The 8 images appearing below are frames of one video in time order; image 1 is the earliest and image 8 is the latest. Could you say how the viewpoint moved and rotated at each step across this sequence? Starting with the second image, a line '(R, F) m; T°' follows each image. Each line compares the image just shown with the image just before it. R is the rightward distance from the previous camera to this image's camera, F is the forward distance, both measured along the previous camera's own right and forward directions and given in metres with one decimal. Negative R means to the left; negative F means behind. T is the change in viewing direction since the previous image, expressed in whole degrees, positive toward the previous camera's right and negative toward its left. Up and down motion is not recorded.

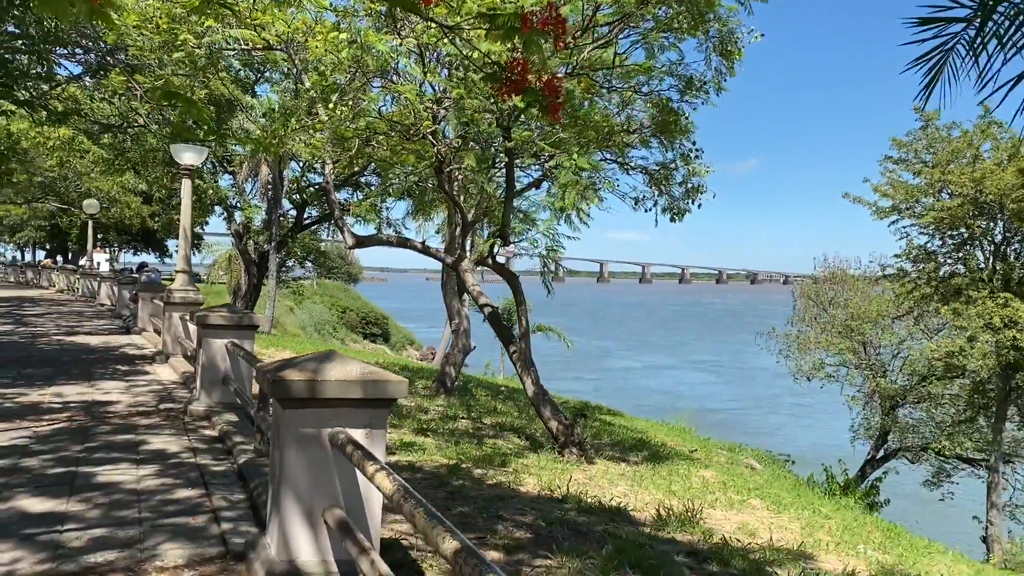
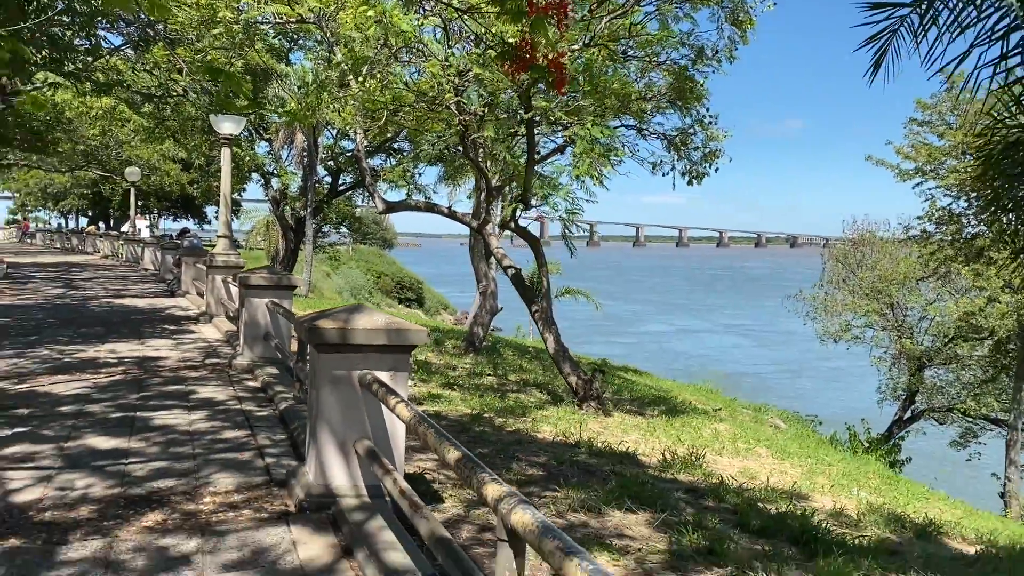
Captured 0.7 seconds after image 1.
(+0.1, -0.5) m; -2°
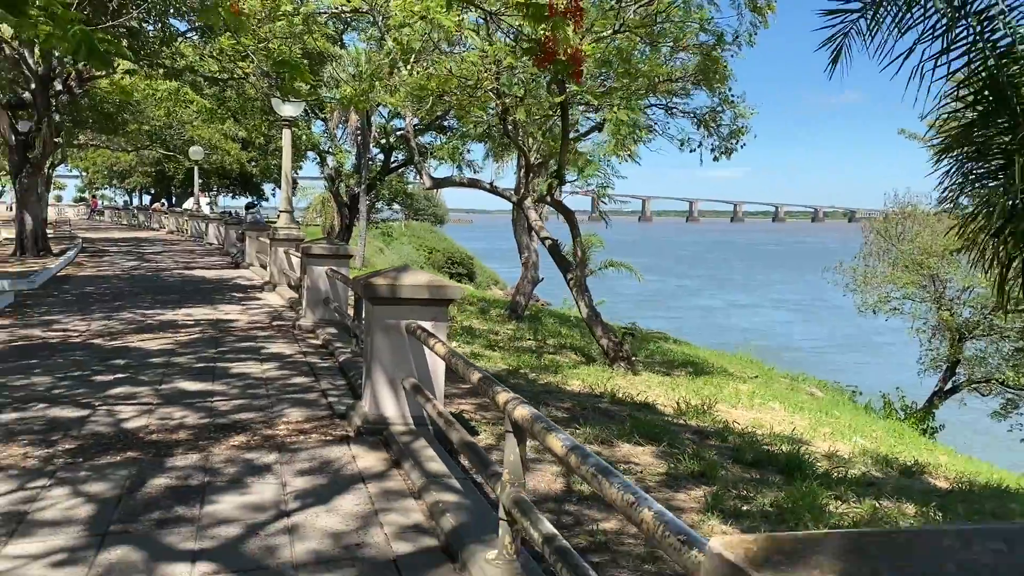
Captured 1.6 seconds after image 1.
(+0.2, -0.8) m; -3°
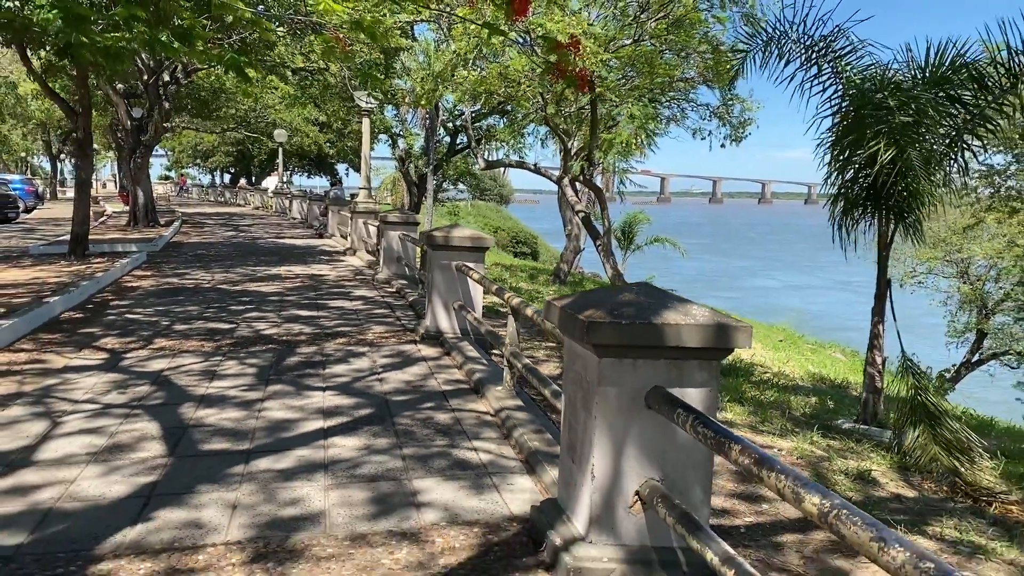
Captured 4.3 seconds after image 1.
(+0.4, -2.3) m; -4°
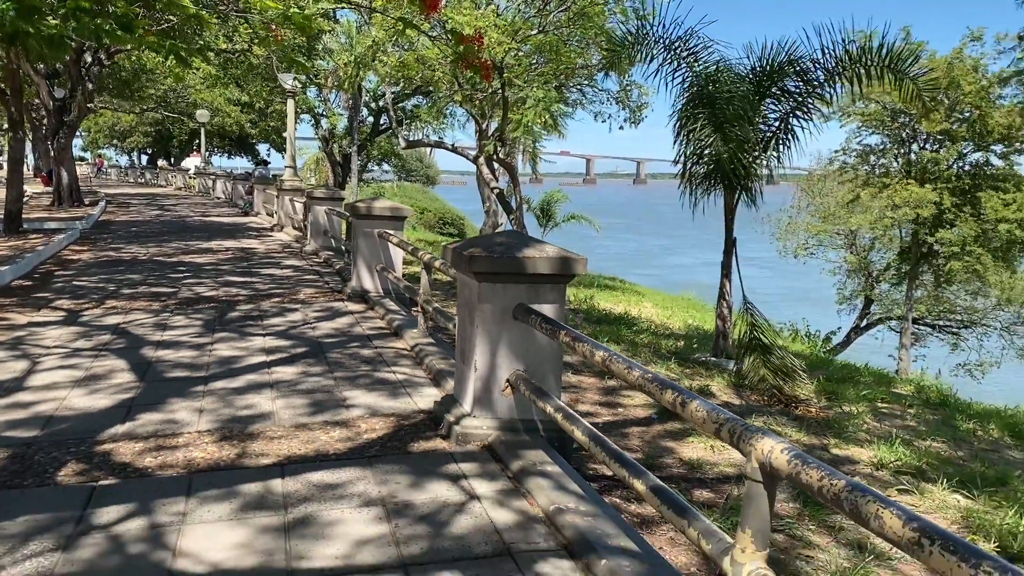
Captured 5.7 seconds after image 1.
(+0.1, -1.2) m; +5°
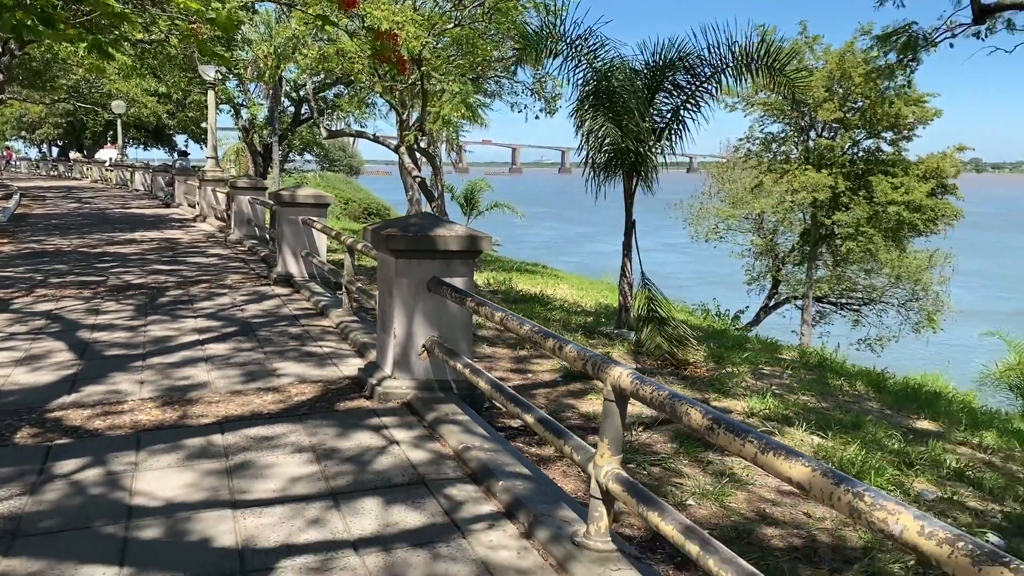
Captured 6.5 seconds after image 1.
(+0.1, -0.6) m; +5°
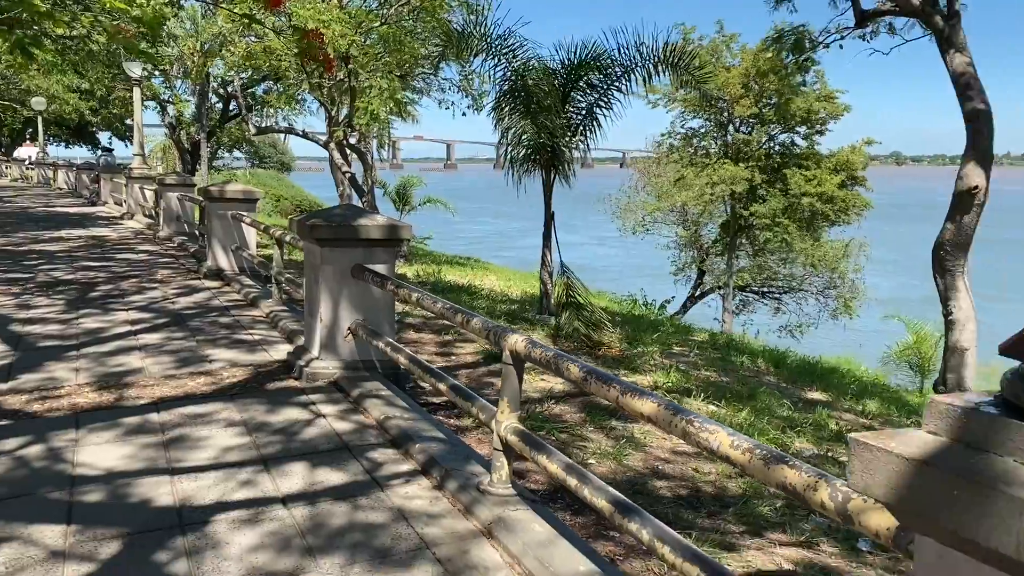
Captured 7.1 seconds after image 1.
(+0.1, -0.4) m; +4°
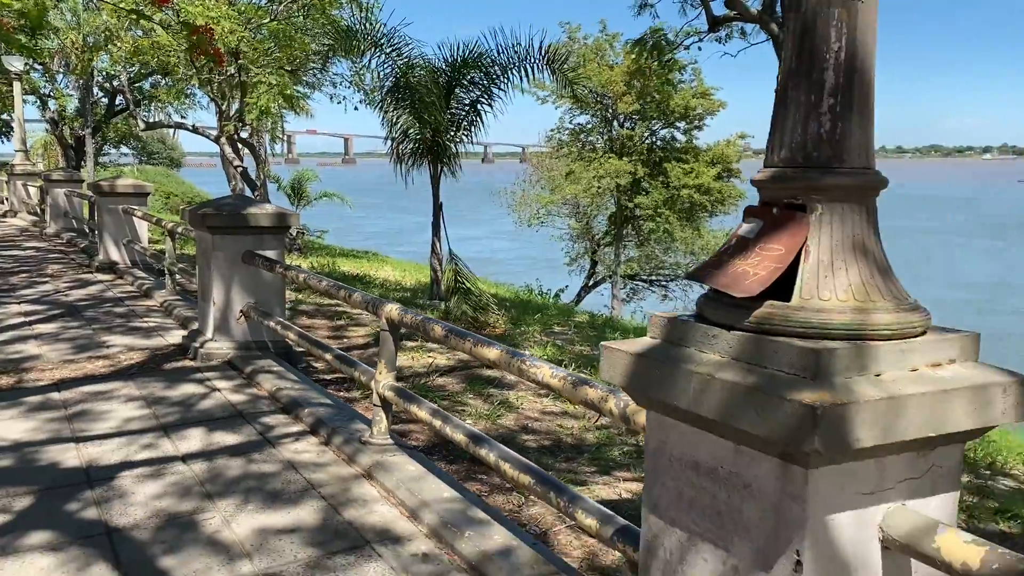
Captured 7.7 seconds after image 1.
(+0.1, -0.5) m; +6°
